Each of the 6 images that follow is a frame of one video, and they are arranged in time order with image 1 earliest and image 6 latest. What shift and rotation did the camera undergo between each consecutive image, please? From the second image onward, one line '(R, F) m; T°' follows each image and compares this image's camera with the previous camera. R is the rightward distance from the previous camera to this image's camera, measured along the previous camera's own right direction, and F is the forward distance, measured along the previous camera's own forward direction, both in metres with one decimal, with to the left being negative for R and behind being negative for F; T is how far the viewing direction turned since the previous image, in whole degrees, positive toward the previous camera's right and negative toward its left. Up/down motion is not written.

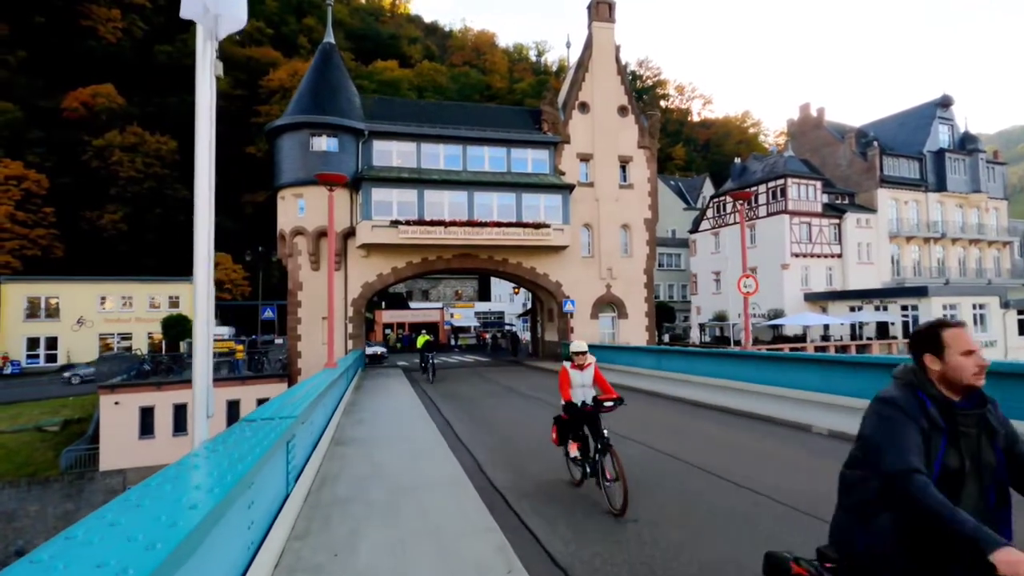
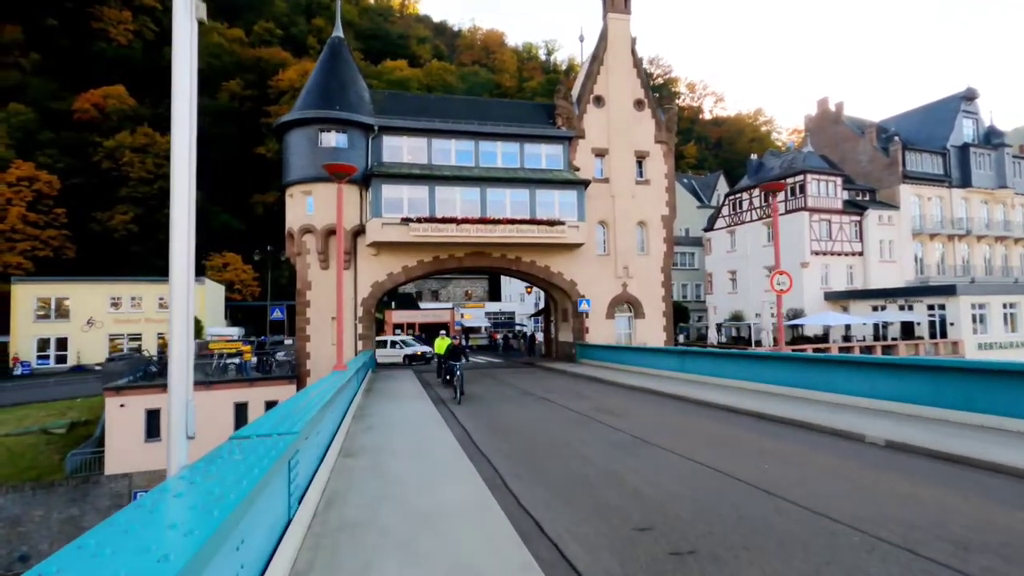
(-0.2, +0.7) m; -1°
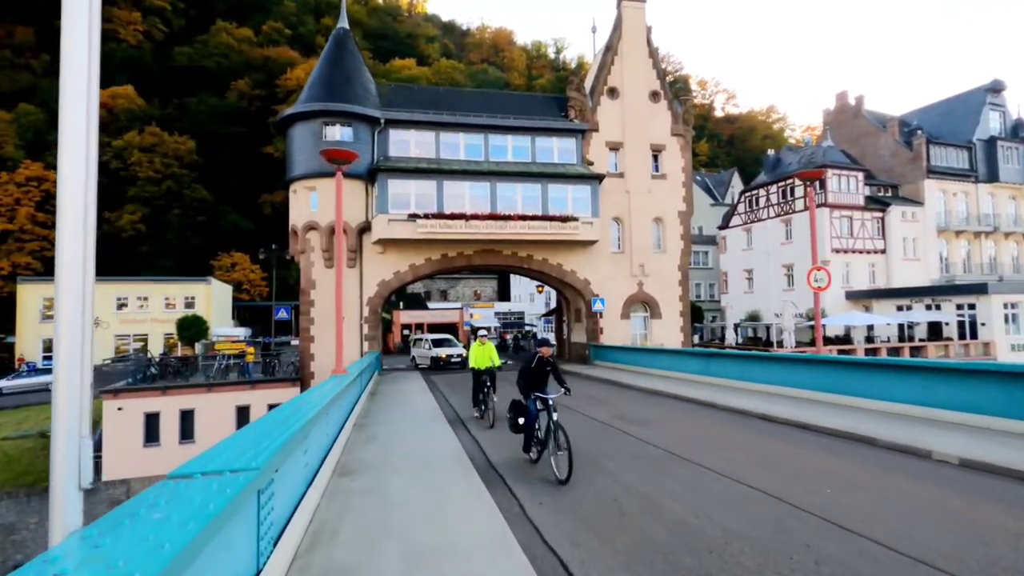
(-0.1, +1.0) m; -1°
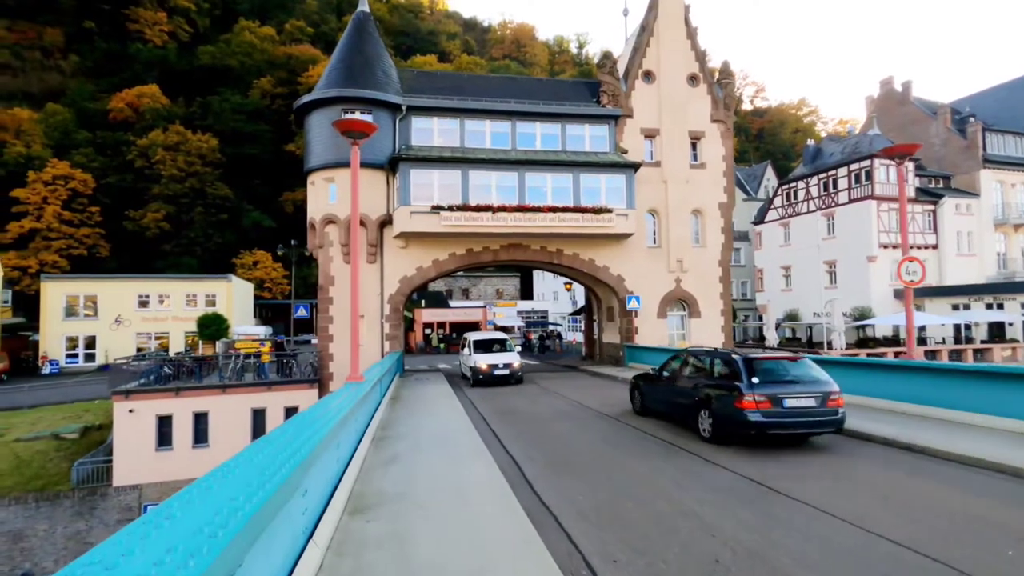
(-0.3, +1.5) m; -2°
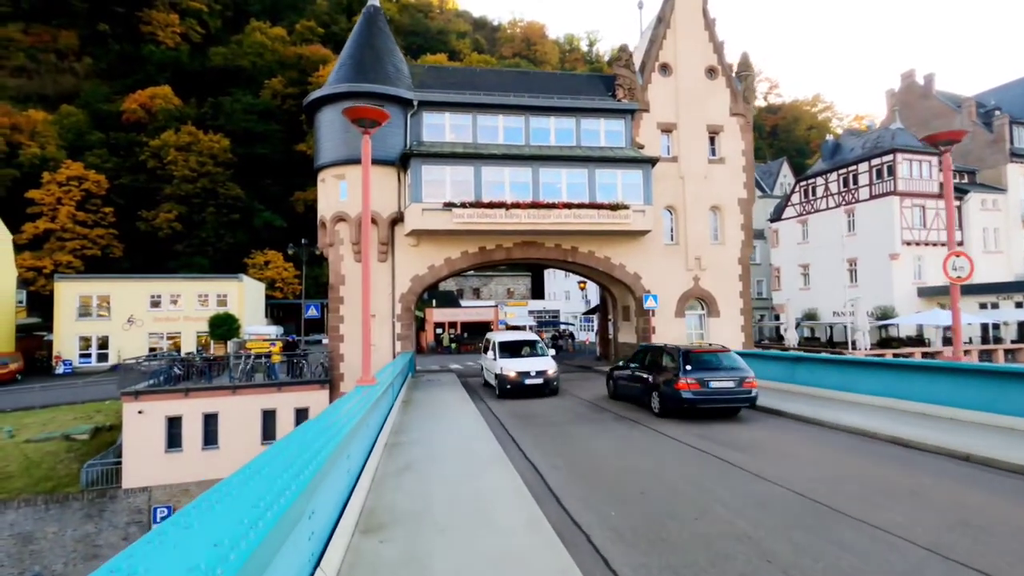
(-0.1, +0.5) m; -1°
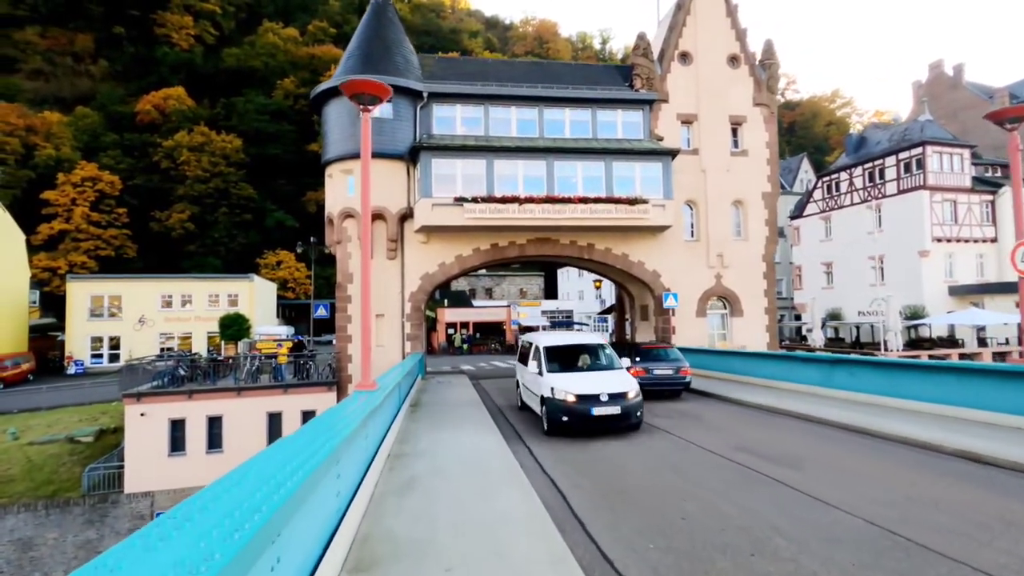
(0.0, +0.9) m; -1°
